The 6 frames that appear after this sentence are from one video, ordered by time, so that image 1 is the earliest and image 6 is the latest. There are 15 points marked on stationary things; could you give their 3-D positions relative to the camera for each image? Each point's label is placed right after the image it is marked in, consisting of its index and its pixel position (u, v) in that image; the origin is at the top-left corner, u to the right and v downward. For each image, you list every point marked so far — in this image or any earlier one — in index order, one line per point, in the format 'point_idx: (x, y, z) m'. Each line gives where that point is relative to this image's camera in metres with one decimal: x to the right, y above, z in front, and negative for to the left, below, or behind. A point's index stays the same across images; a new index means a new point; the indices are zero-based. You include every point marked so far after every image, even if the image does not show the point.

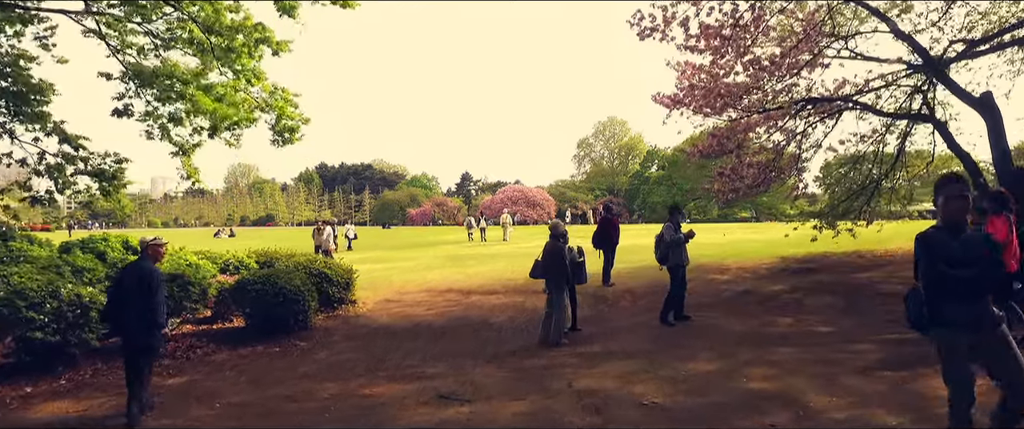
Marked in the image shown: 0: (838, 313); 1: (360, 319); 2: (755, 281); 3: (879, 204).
0: (+5.3, -1.6, +10.5) m
1: (-3.1, -2.1, +13.0) m
2: (+5.6, -1.5, +15.0) m
3: (+10.2, +0.3, +17.9) m
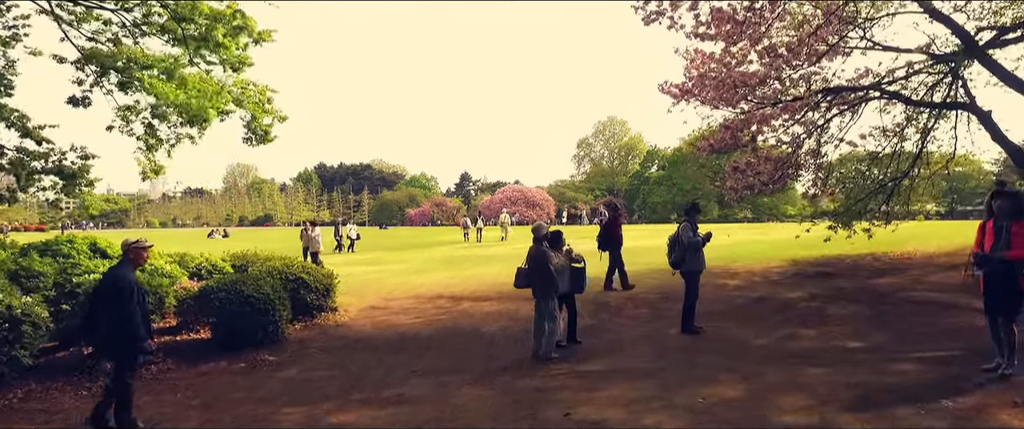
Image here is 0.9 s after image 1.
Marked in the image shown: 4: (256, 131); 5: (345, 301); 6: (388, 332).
0: (+5.2, -1.6, +9.4) m
1: (-3.2, -2.1, +12.0) m
2: (+5.5, -1.5, +13.9) m
3: (+10.1, +0.3, +16.9) m
4: (-6.0, +2.0, +15.4) m
5: (-3.9, -2.0, +15.1) m
6: (-2.2, -2.1, +11.7) m
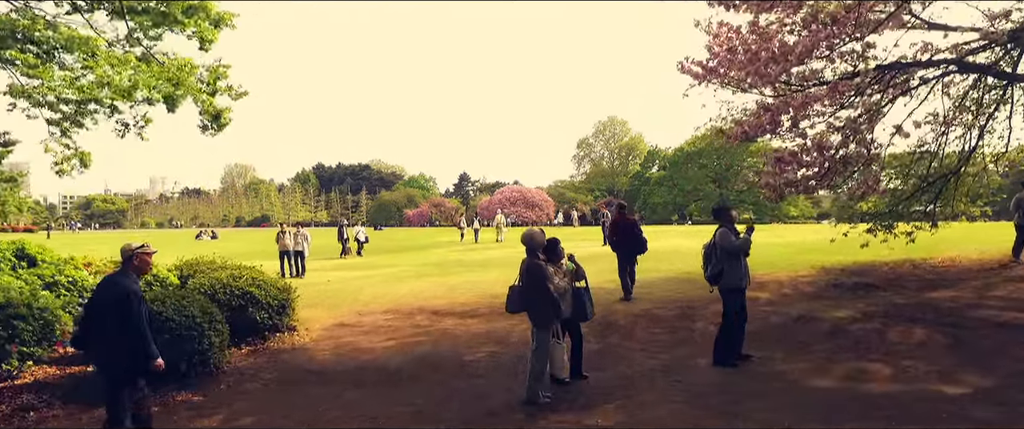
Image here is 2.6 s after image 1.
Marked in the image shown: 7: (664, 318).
0: (+5.0, -1.6, +7.4) m
1: (-3.3, -2.2, +9.9) m
2: (+5.3, -1.6, +11.8) m
3: (+9.9, +0.2, +14.8) m
4: (-6.2, +2.0, +13.3) m
5: (-4.0, -2.0, +13.0) m
6: (-2.4, -2.2, +9.7) m
7: (+2.7, -1.8, +11.4) m
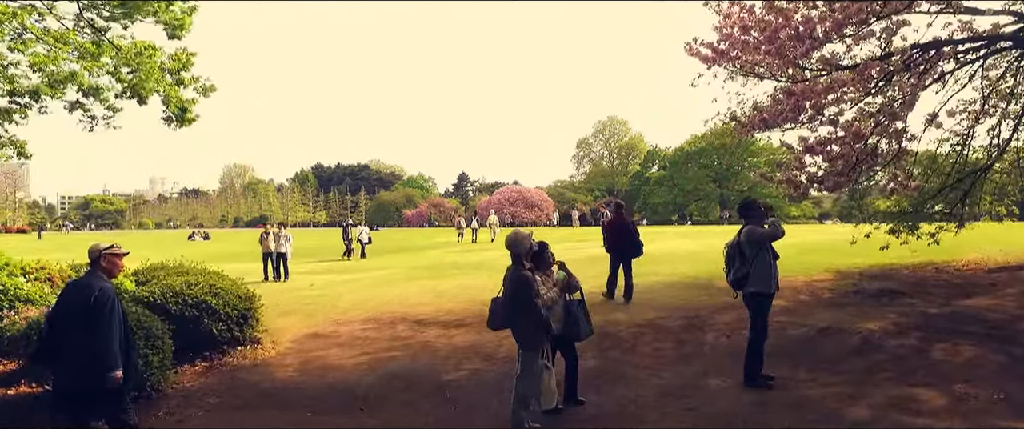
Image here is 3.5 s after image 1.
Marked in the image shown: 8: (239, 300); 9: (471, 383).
0: (+4.9, -1.6, +6.3) m
1: (-3.5, -2.1, +8.8) m
2: (+5.1, -1.6, +10.7) m
3: (+9.7, +0.2, +13.7) m
4: (-6.4, +2.0, +12.2) m
5: (-4.2, -2.0, +11.9) m
6: (-2.5, -2.2, +8.5) m
7: (+2.5, -1.8, +10.3) m
8: (-4.1, -1.3, +9.6) m
9: (-0.5, -2.1, +8.1) m
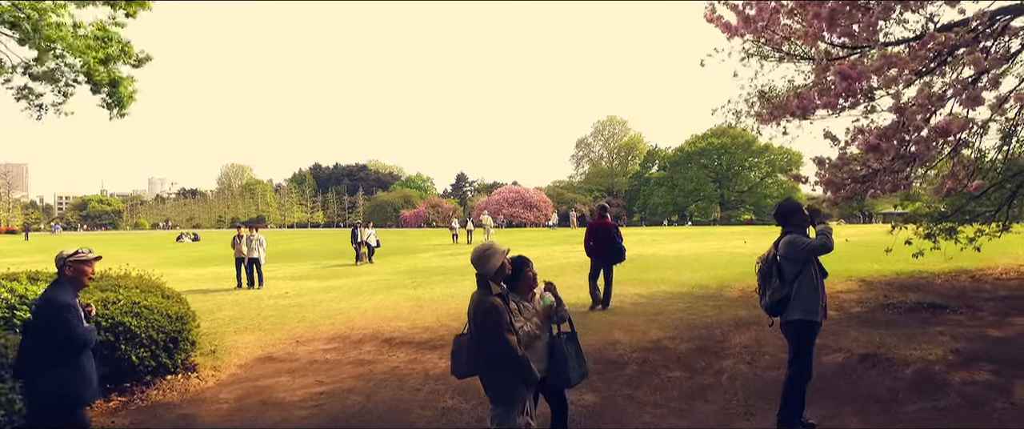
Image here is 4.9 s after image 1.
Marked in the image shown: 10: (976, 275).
0: (+4.6, -1.7, +4.7) m
1: (-3.7, -2.2, +7.3) m
2: (+4.9, -1.6, +9.2) m
3: (+9.5, +0.2, +12.2) m
4: (-6.6, +1.9, +10.7) m
5: (-4.5, -2.1, +10.4) m
6: (-2.8, -2.2, +7.0) m
7: (+2.3, -1.9, +8.7) m
8: (-4.3, -1.3, +8.1) m
9: (-0.7, -2.2, +6.6) m
10: (+9.5, -1.2, +13.2) m
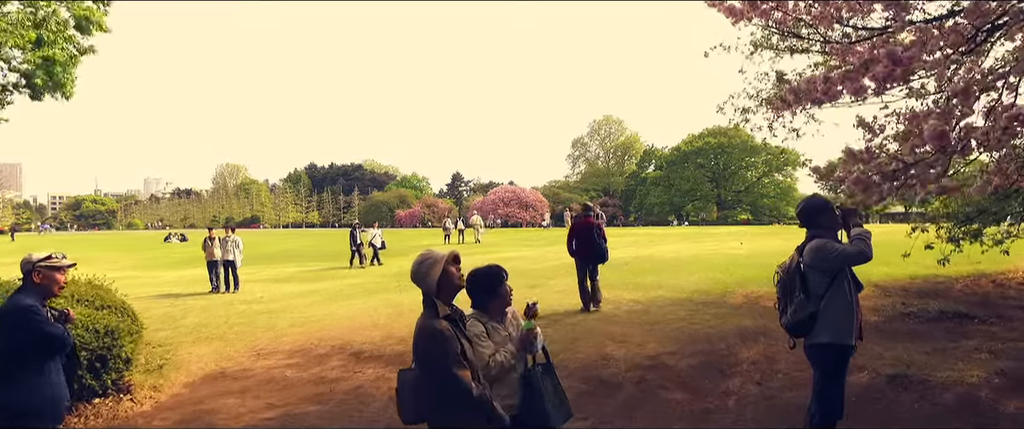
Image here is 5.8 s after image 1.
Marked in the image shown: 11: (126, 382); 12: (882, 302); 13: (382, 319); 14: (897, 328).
0: (+4.4, -1.7, +3.8) m
1: (-4.0, -2.2, +6.2) m
2: (+4.7, -1.6, +8.2) m
3: (+9.2, +0.2, +11.3) m
4: (-6.9, +1.9, +9.7) m
5: (-4.7, -2.1, +9.3) m
6: (-3.0, -2.2, +6.0) m
7: (+2.0, -1.8, +7.7) m
8: (-4.5, -1.3, +7.1) m
9: (-1.0, -2.1, +5.6) m
10: (+9.3, -1.2, +12.3) m
11: (-4.4, -1.9, +7.4) m
12: (+6.4, -1.5, +11.1) m
13: (-2.5, -2.0, +12.2) m
14: (+5.5, -1.6, +9.1) m
